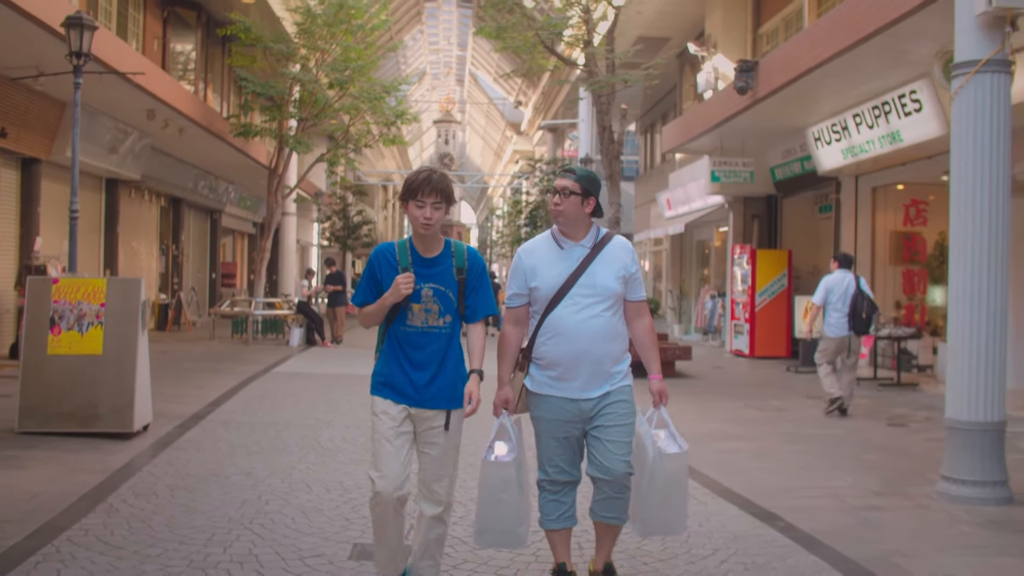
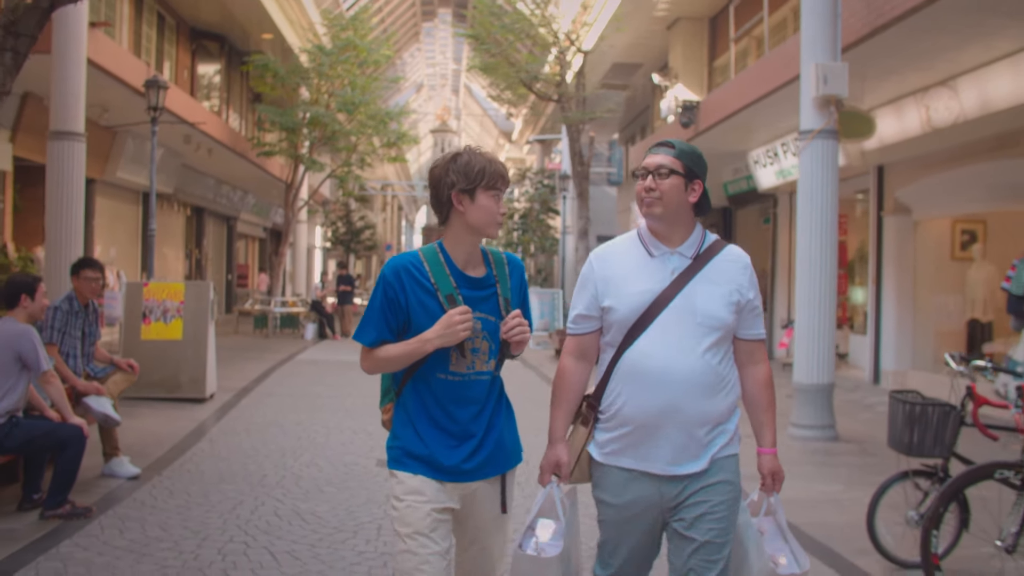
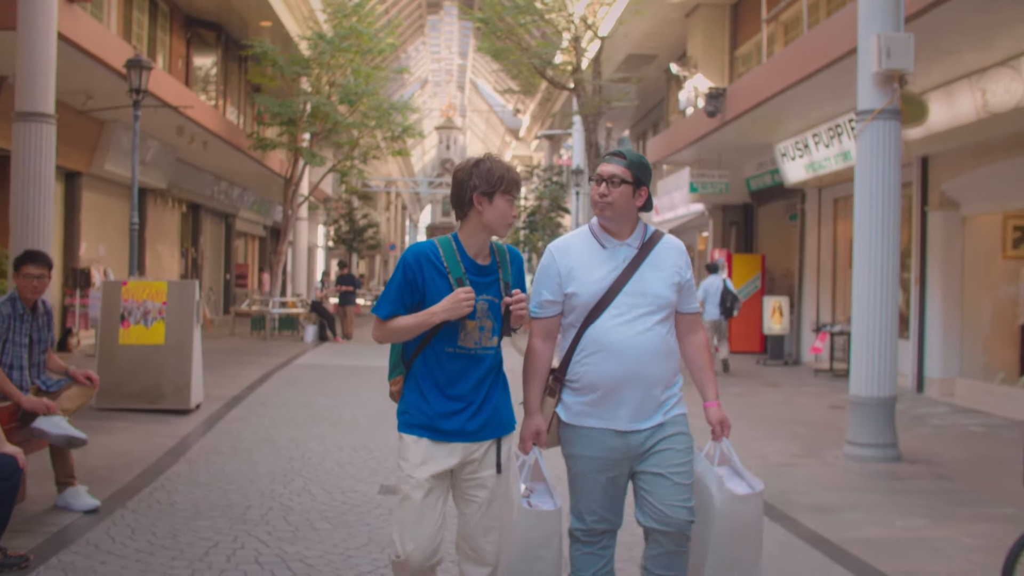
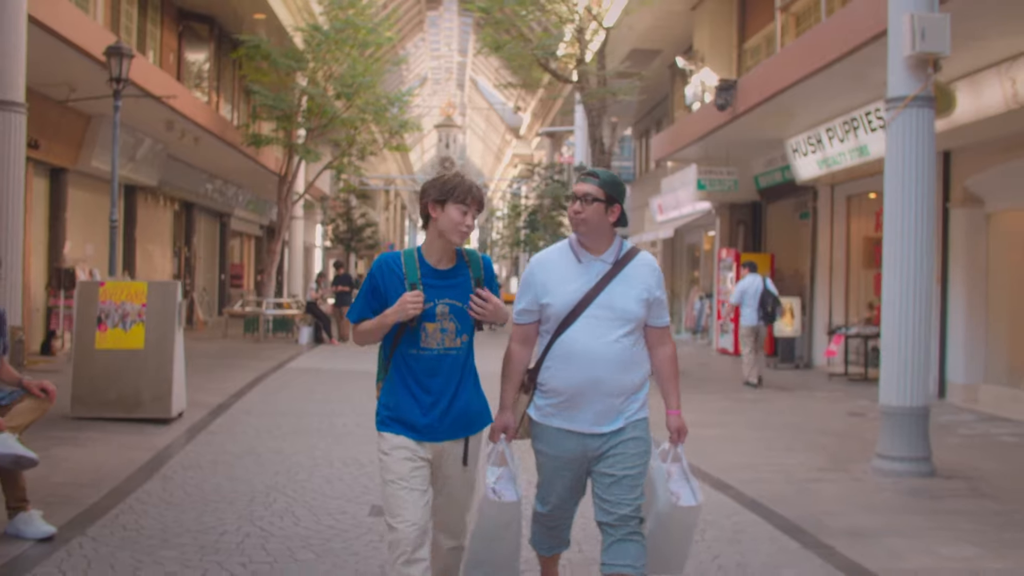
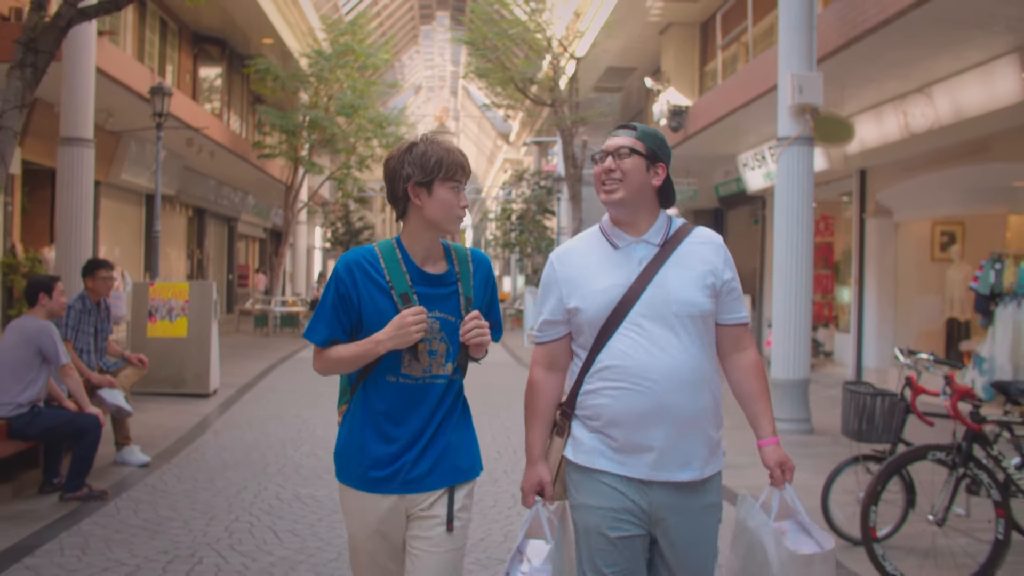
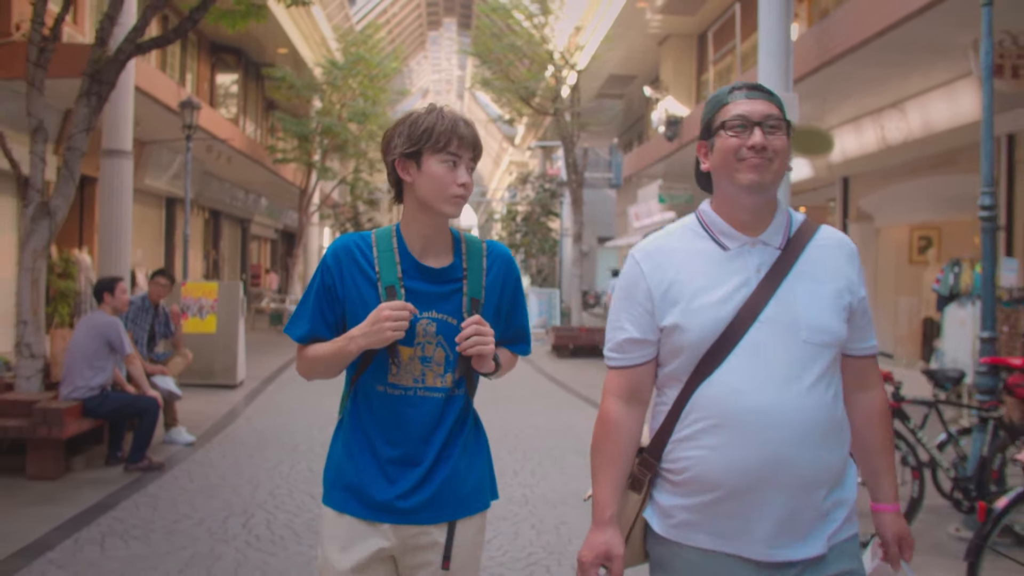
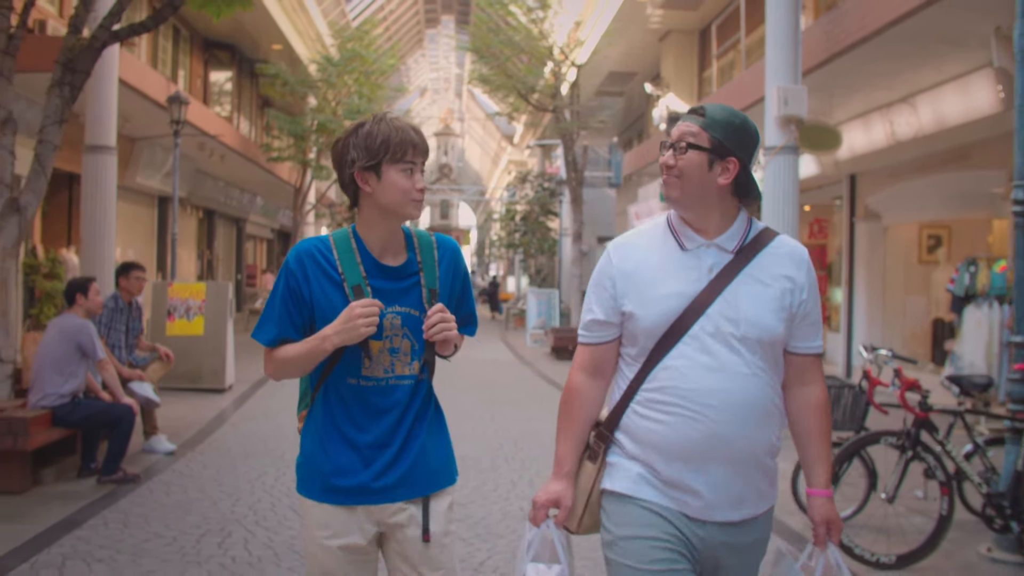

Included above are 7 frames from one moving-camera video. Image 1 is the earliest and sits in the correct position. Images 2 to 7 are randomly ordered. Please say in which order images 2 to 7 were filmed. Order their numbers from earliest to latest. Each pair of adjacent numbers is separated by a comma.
4, 3, 2, 5, 7, 6
